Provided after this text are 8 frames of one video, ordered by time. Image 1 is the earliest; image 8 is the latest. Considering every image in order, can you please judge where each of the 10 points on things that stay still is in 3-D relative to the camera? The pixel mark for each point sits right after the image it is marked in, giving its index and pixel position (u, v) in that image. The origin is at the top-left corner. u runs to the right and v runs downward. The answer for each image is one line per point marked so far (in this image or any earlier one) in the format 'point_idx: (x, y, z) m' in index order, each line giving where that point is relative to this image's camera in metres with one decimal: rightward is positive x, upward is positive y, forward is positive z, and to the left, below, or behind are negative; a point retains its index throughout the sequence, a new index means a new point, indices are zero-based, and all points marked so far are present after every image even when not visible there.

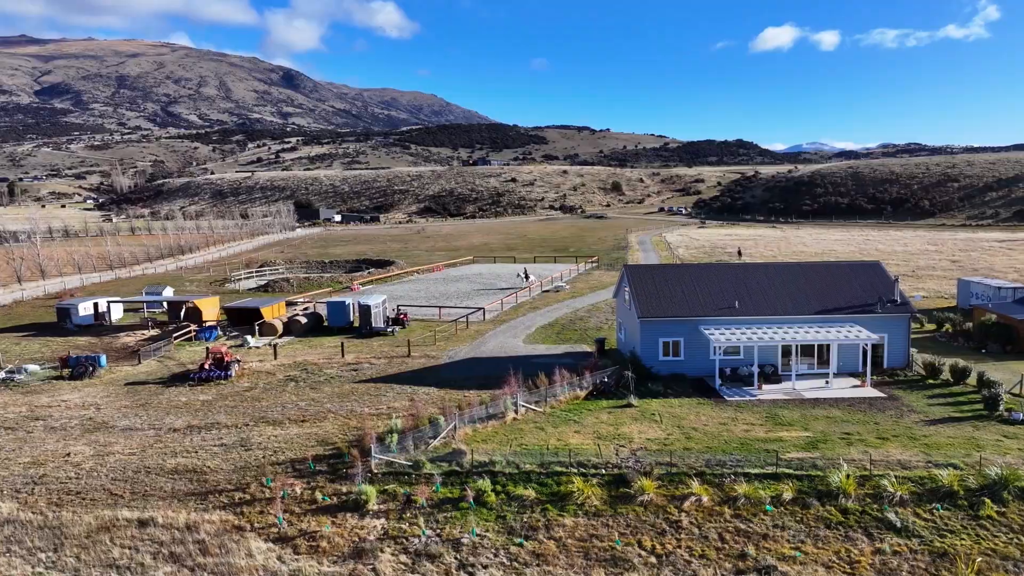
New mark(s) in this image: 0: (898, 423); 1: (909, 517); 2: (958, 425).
0: (+9.6, -3.4, +18.4) m
1: (+7.6, -4.4, +14.0) m
2: (+11.1, -3.4, +18.2) m
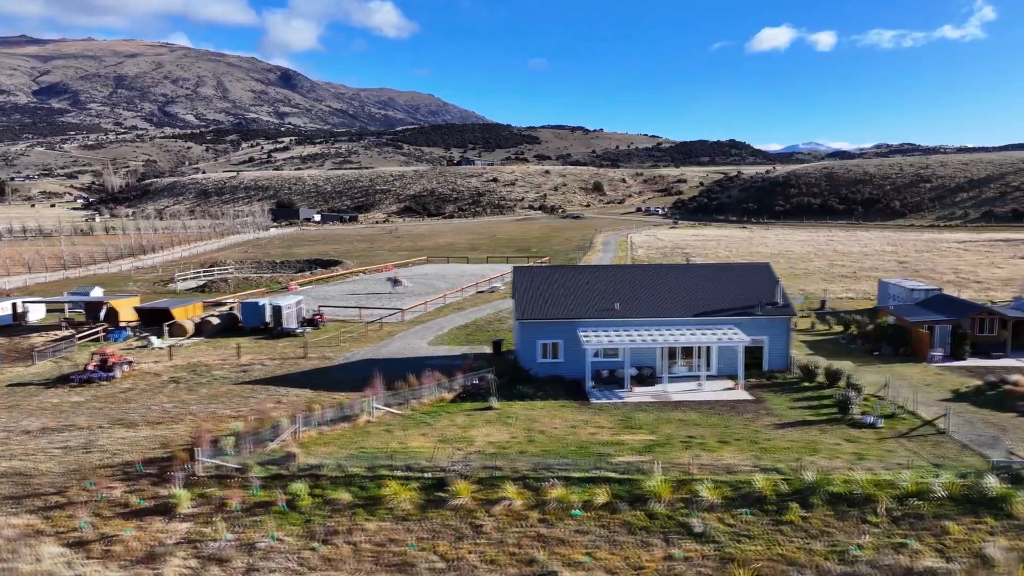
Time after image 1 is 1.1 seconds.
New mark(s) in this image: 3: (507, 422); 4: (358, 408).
0: (+5.9, -3.5, +18.4) m
1: (+3.8, -4.5, +14.0) m
2: (+7.3, -3.5, +18.1) m
3: (-0.1, -3.5, +18.7) m
4: (-4.0, -3.1, +18.8) m
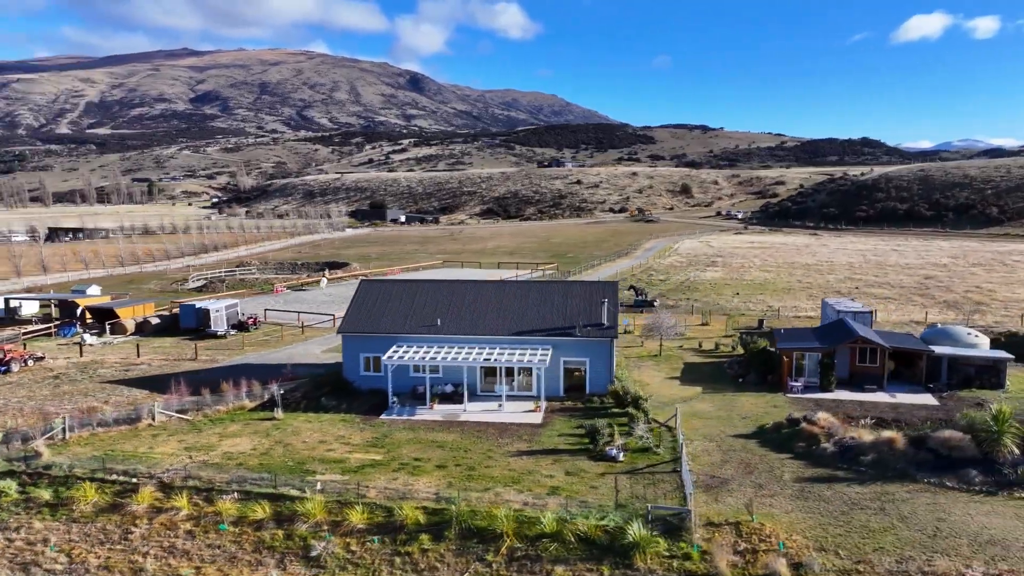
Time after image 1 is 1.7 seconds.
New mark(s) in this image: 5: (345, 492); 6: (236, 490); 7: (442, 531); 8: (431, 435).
0: (-0.6, -4.0, +18.1) m
1: (-3.3, -5.0, +14.1) m
2: (+0.8, -4.1, +17.6) m
3: (-6.4, -3.9, +19.4) m
4: (-10.2, -3.5, +20.1) m
5: (-3.6, -4.4, +15.7) m
6: (-6.0, -4.4, +16.0) m
7: (-1.3, -4.7, +14.1) m
8: (-2.2, -3.9, +19.3) m
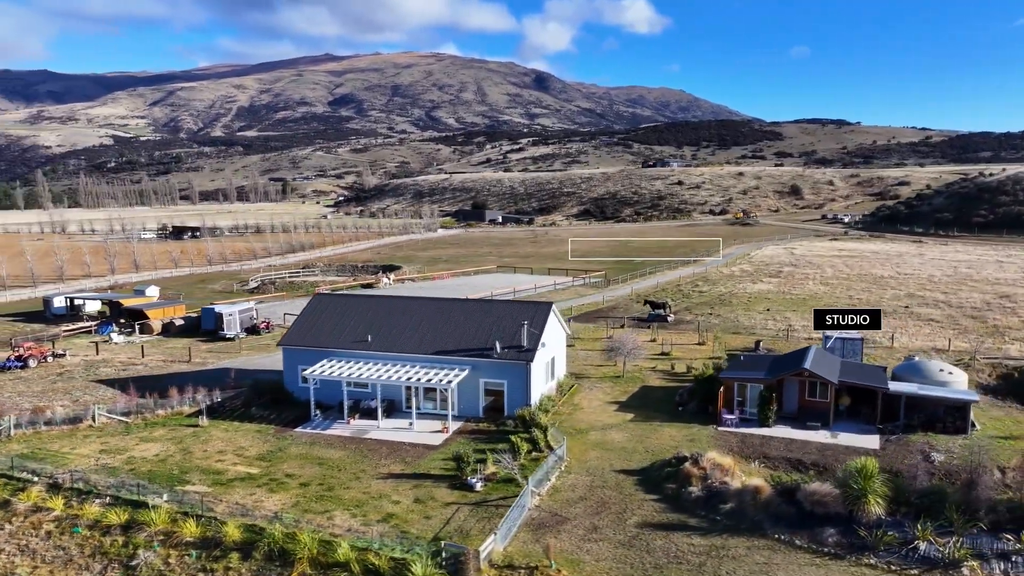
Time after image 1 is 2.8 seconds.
0: (-3.8, -4.6, +18.4) m
1: (-7.2, -5.5, +14.9) m
2: (-2.5, -4.7, +17.7) m
3: (-9.3, -4.3, +20.7) m
4: (-12.9, -3.8, +22.1) m
5: (-7.1, -4.9, +16.6) m
6: (-9.5, -4.9, +17.3) m
7: (-5.2, -5.3, +14.6) m
8: (-5.1, -4.4, +19.9) m
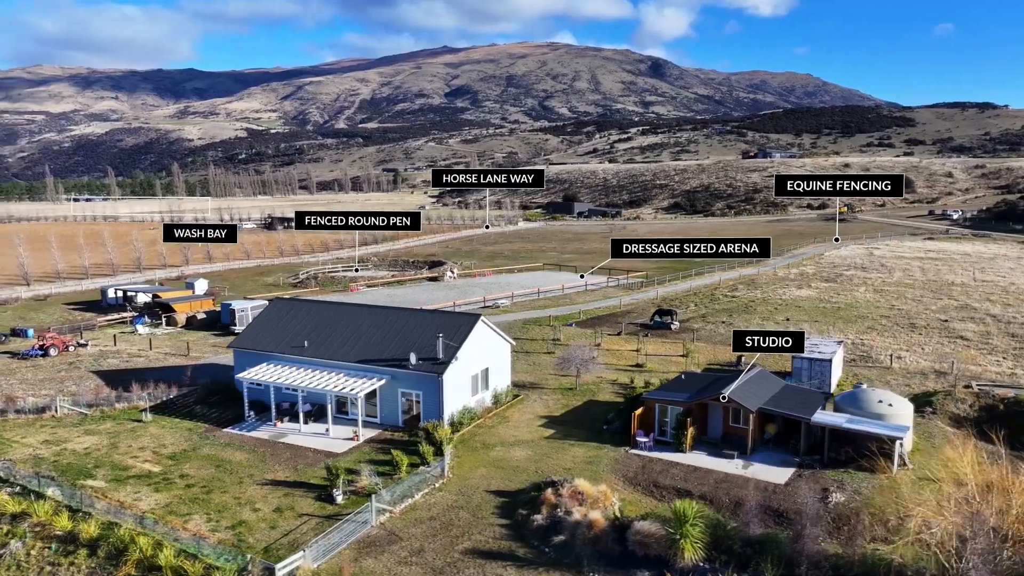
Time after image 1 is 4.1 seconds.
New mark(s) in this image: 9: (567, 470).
0: (-6.9, -4.9, +19.3) m
1: (-10.8, -5.8, +16.3) m
2: (-5.8, -5.0, +18.4) m
3: (-12.0, -4.5, +22.4) m
4: (-15.4, -3.9, +24.2) m
5: (-10.5, -5.2, +18.0) m
6: (-12.7, -5.1, +19.0) m
7: (-8.9, -5.6, +15.7) m
8: (-8.0, -4.7, +20.9) m
9: (+1.5, -4.8, +19.5) m
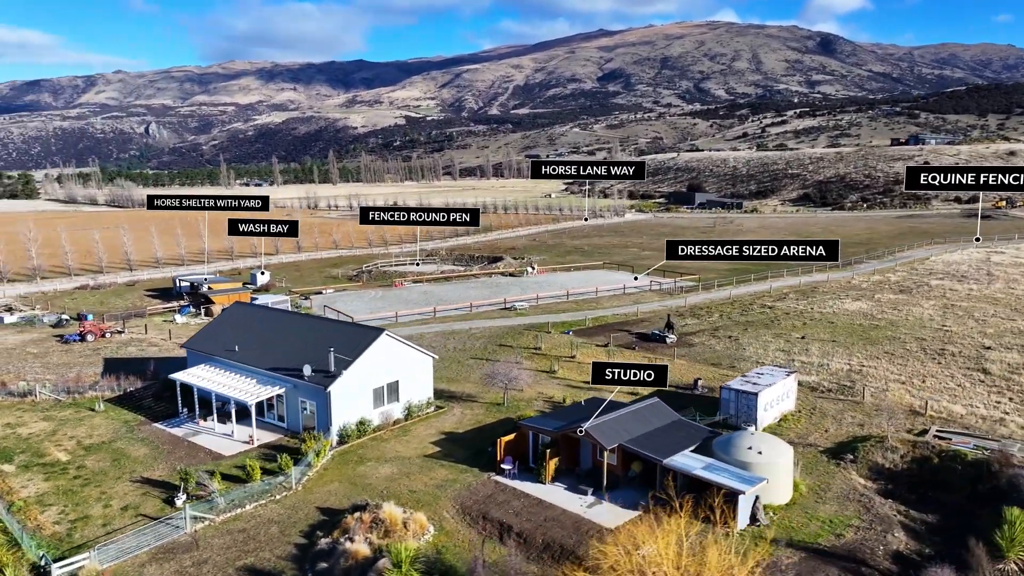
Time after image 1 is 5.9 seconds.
0: (-11.0, -5.3, +21.1) m
1: (-15.4, -6.1, +19.0) m
2: (-10.0, -5.5, +20.0) m
3: (-15.3, -4.6, +25.1) m
4: (-18.2, -3.9, +27.6) m
5: (-14.8, -5.4, +20.5) m
6: (-16.7, -5.3, +22.0) m
7: (-13.7, -6.0, +18.1) m
8: (-11.7, -5.0, +22.9) m
9: (-2.7, -5.5, +19.6) m
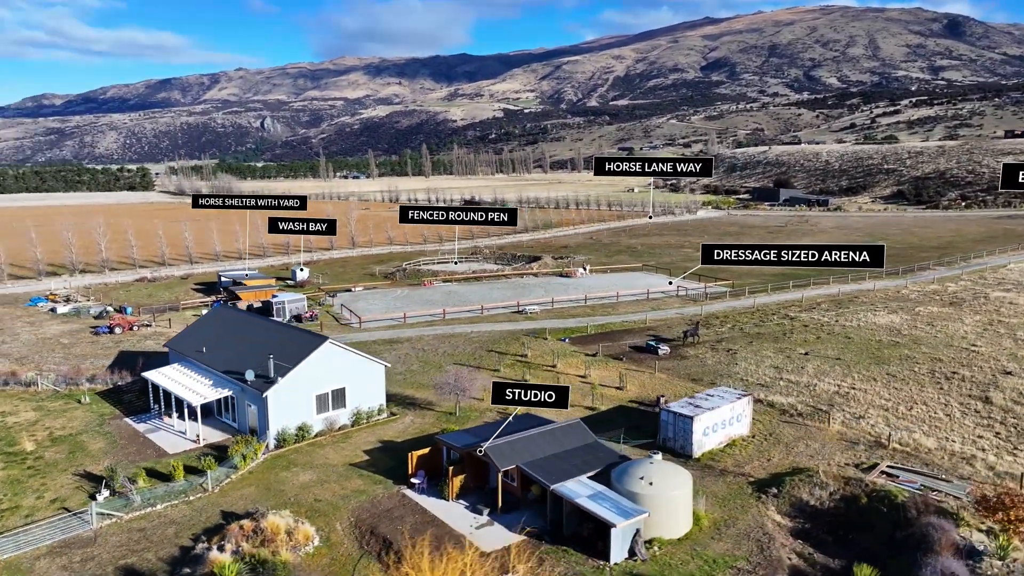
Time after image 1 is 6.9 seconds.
0: (-13.4, -5.5, +22.7) m
1: (-18.1, -6.2, +21.2) m
2: (-12.6, -5.7, +21.4) m
3: (-17.2, -4.7, +27.2) m
4: (-19.7, -3.9, +30.1) m
5: (-17.2, -5.5, +22.6) m
6: (-19.0, -5.3, +24.3) m
7: (-16.5, -6.1, +20.0) m
8: (-13.9, -5.1, +24.5) m
9: (-5.4, -5.9, +20.1) m
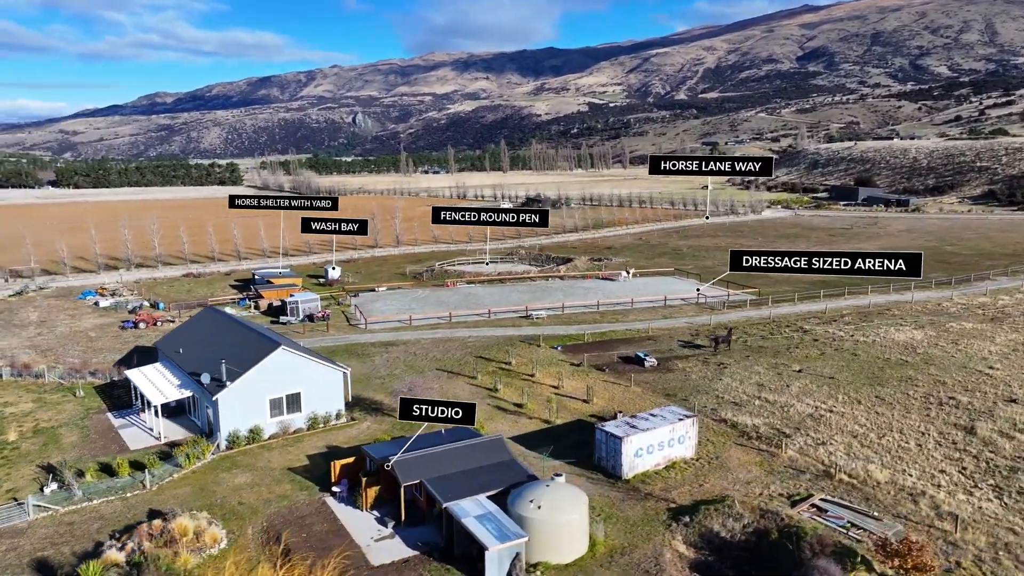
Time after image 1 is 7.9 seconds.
0: (-15.5, -5.6, +24.3) m
1: (-20.3, -6.2, +23.4) m
2: (-14.8, -5.8, +23.1) m
3: (-18.7, -4.7, +29.3) m
4: (-20.9, -3.8, +32.4) m
5: (-19.3, -5.6, +24.7) m
6: (-20.8, -5.3, +26.6) m
7: (-18.8, -6.2, +22.1) m
8: (-15.8, -5.2, +26.3) m
9: (-7.8, -6.2, +20.9) m
